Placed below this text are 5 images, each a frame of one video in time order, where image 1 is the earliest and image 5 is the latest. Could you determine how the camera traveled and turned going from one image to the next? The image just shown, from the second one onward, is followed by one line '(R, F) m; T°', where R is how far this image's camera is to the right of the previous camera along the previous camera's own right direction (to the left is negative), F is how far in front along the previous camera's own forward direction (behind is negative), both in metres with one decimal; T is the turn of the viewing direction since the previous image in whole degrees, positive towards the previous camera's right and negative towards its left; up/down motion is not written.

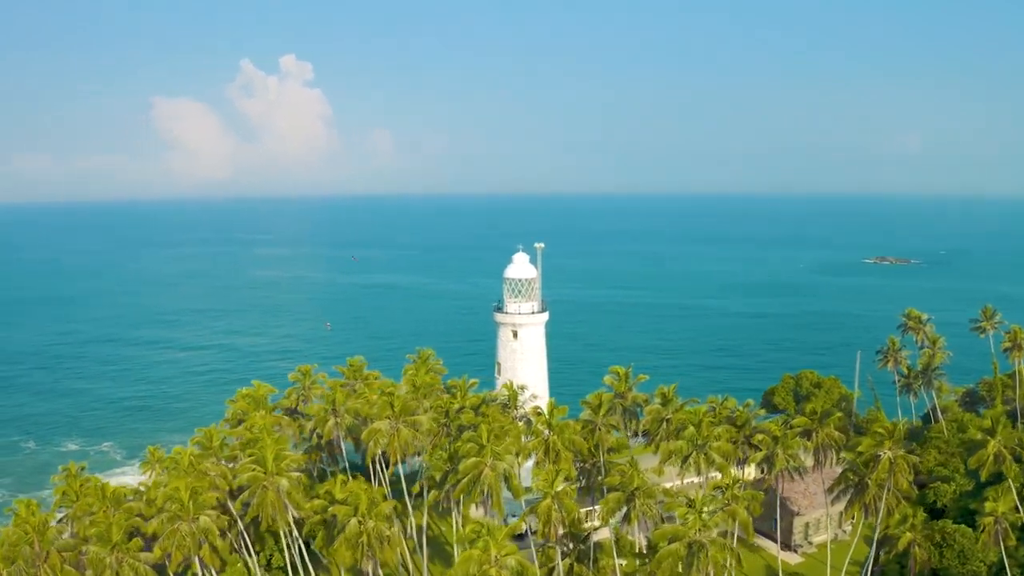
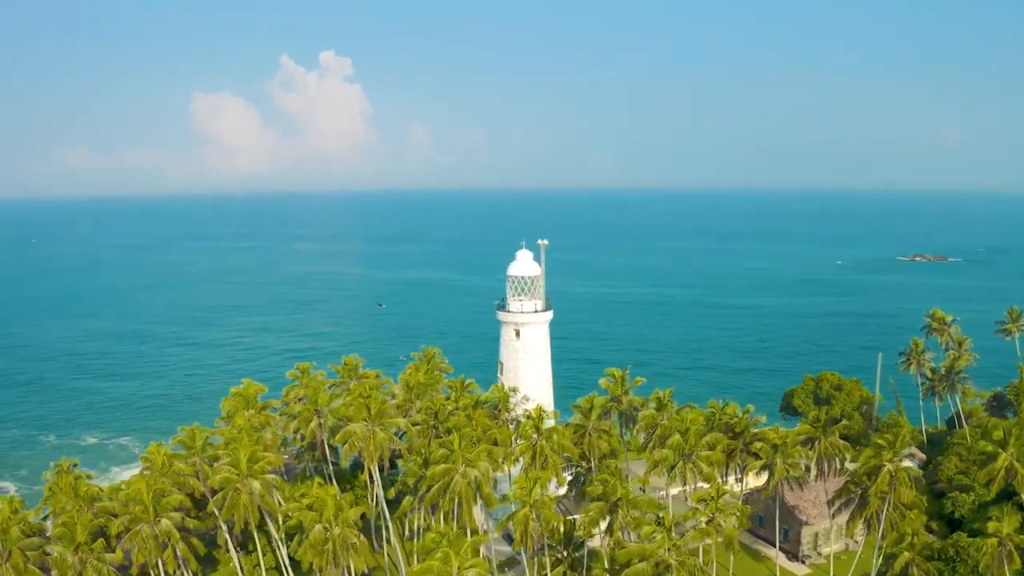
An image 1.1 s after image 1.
(+1.8, +1.2) m; -2°
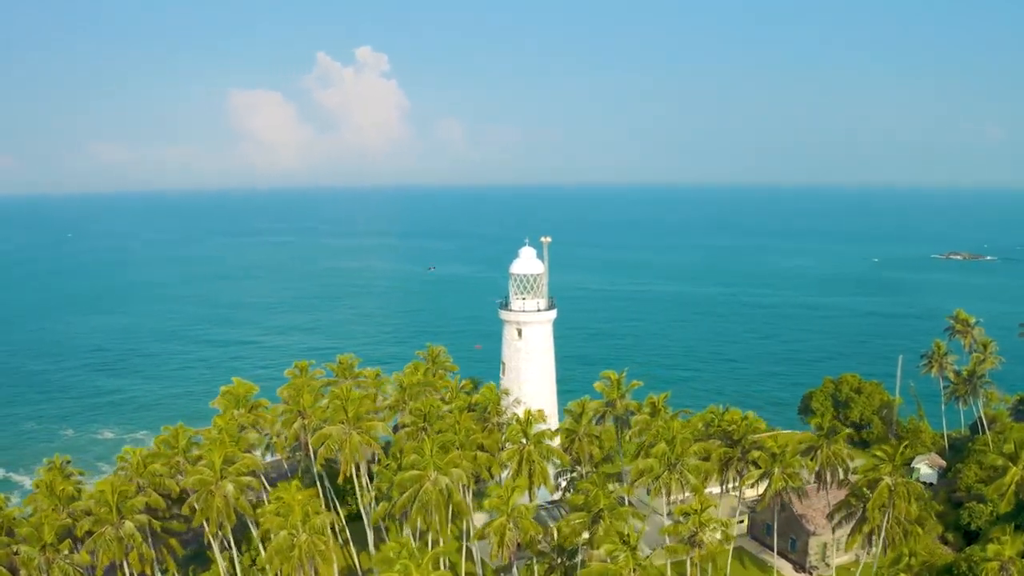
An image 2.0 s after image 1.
(+1.6, +1.1) m; -2°
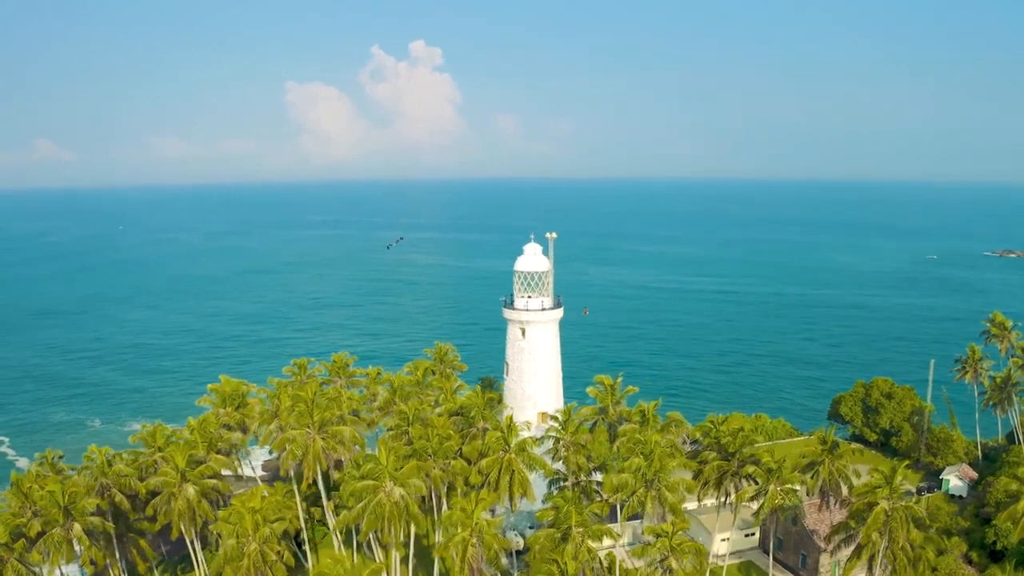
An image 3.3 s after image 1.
(+2.2, +1.5) m; -3°
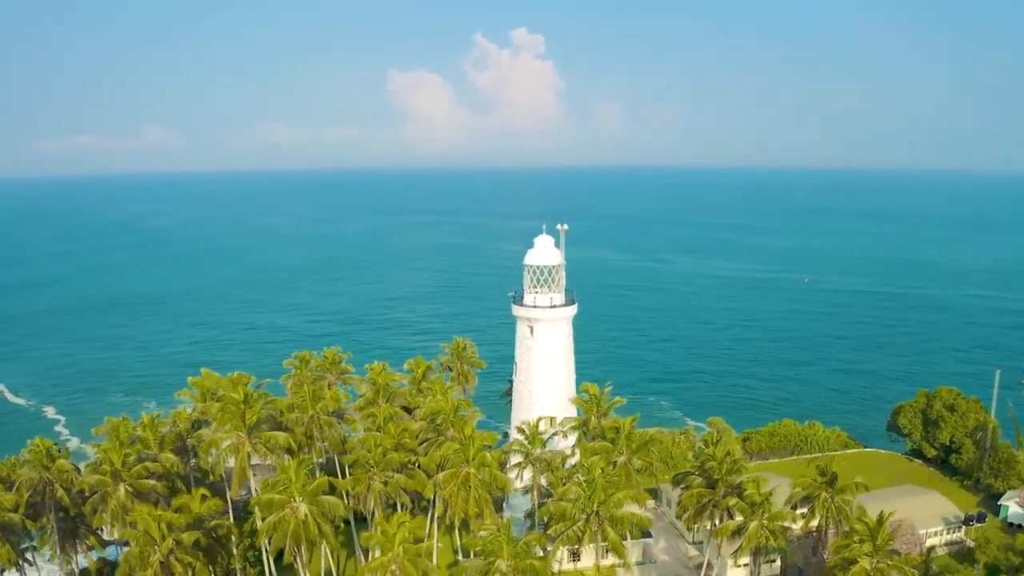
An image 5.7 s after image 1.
(+3.9, +2.7) m; -6°
